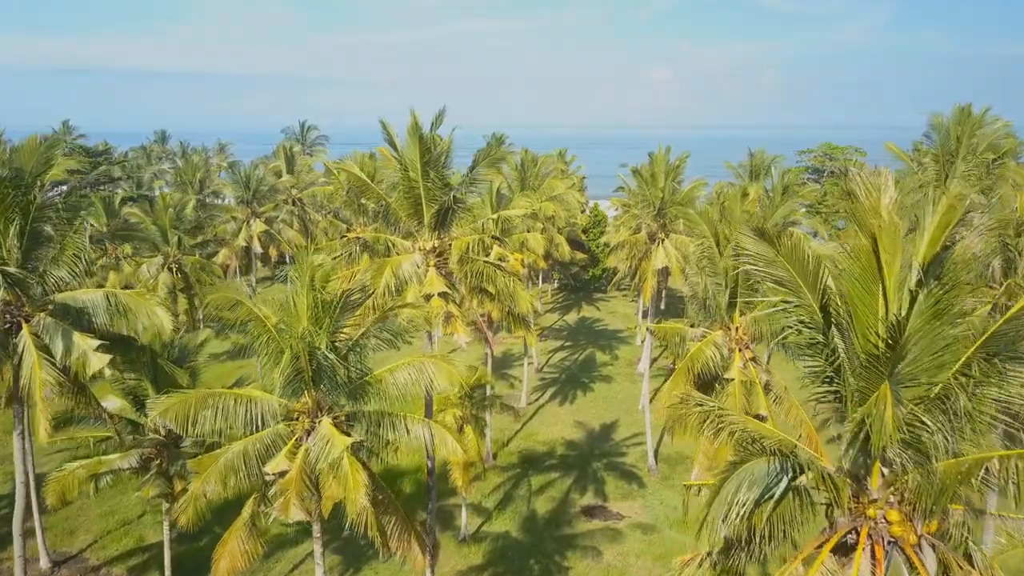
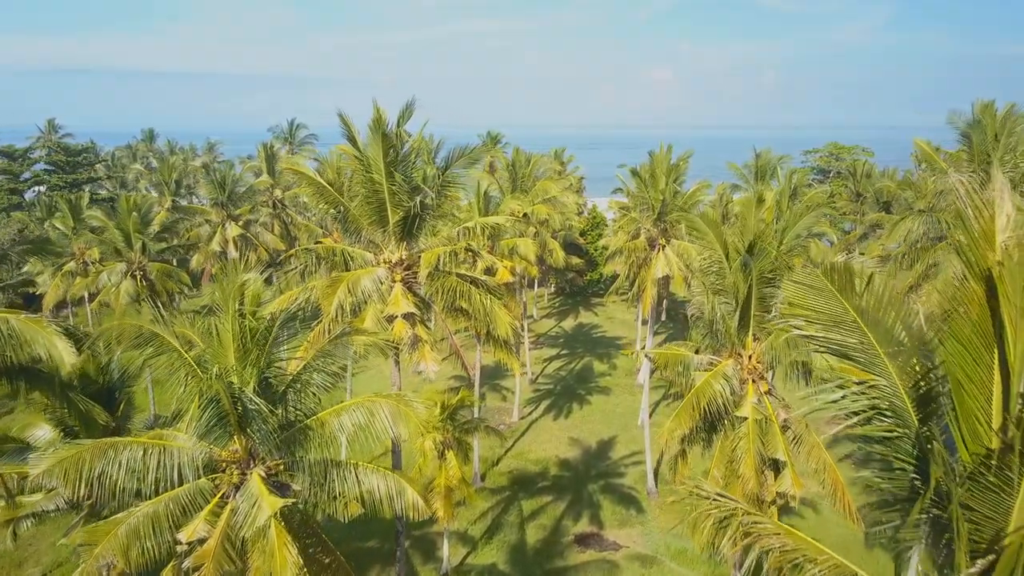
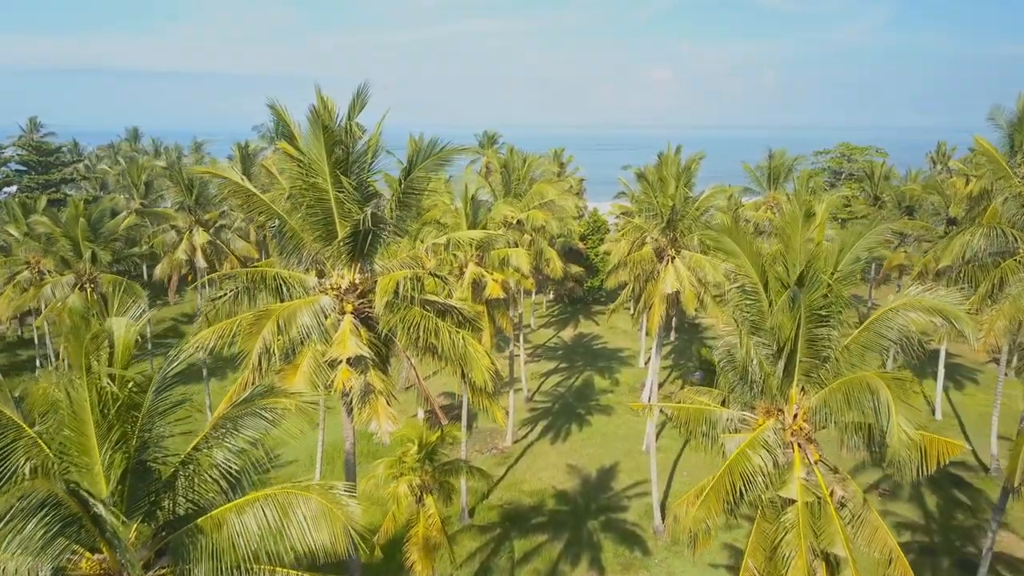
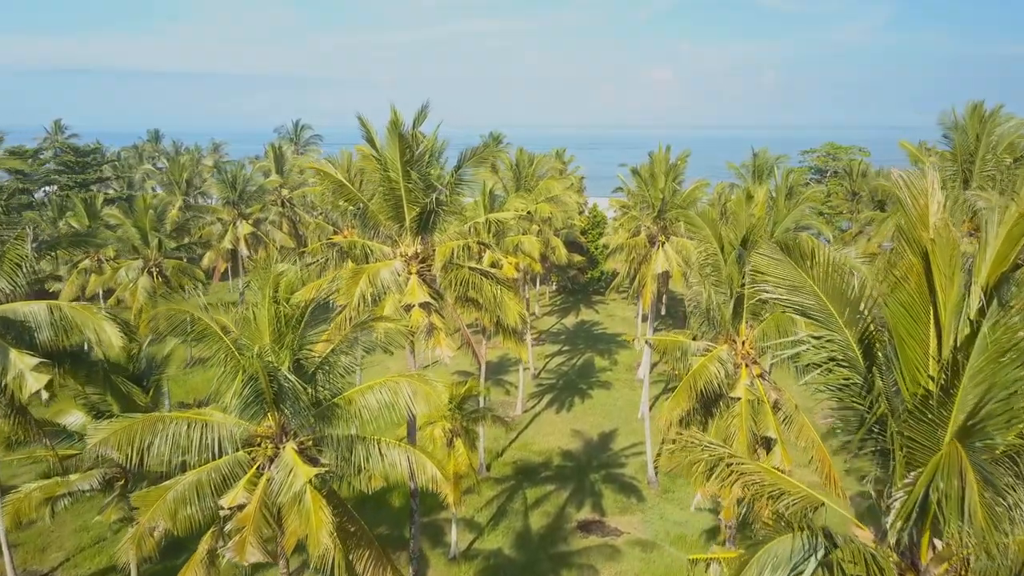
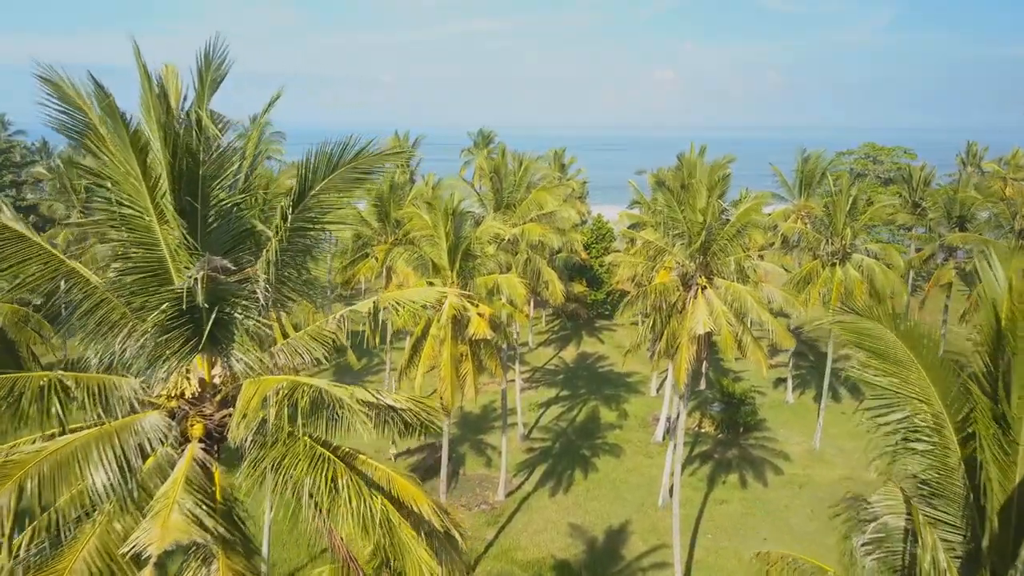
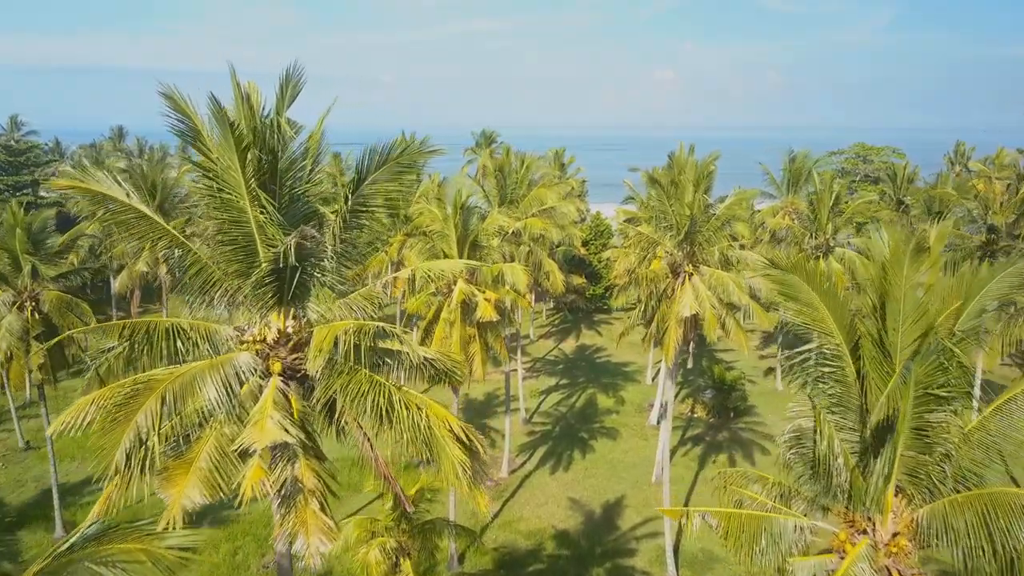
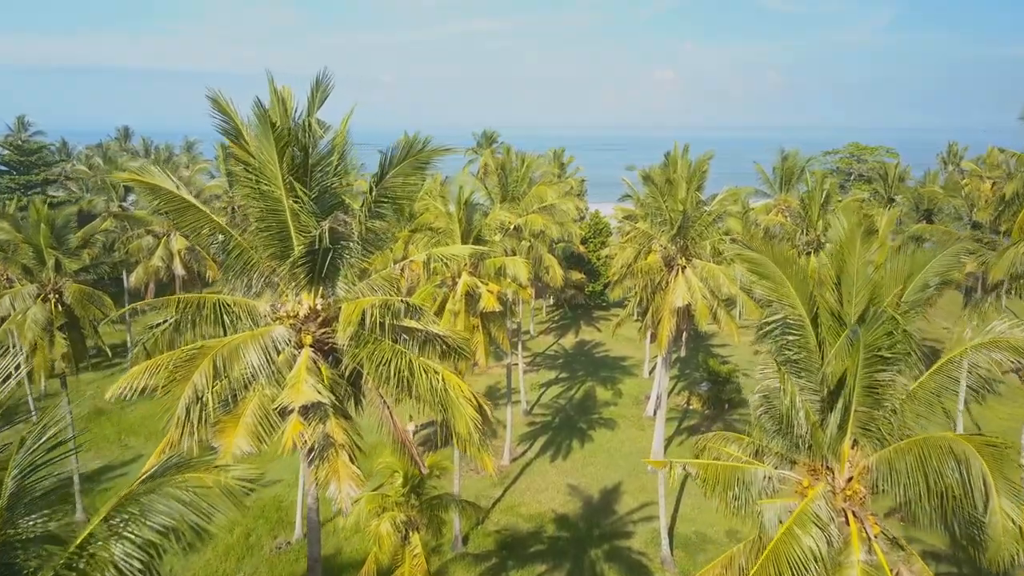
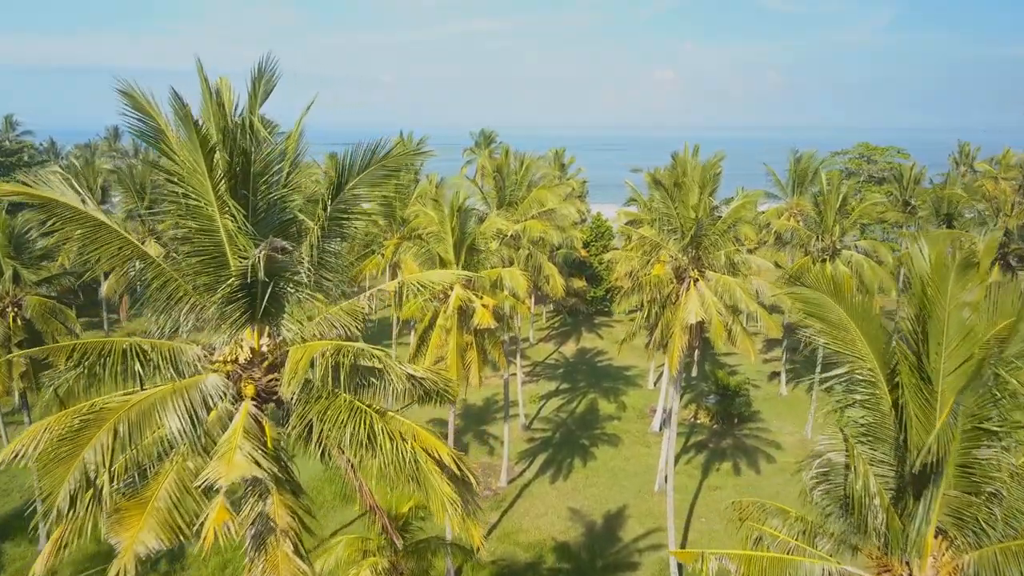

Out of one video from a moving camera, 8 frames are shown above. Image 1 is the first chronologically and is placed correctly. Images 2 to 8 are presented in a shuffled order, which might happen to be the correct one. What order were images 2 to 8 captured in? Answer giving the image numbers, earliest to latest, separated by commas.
4, 2, 3, 7, 6, 8, 5
